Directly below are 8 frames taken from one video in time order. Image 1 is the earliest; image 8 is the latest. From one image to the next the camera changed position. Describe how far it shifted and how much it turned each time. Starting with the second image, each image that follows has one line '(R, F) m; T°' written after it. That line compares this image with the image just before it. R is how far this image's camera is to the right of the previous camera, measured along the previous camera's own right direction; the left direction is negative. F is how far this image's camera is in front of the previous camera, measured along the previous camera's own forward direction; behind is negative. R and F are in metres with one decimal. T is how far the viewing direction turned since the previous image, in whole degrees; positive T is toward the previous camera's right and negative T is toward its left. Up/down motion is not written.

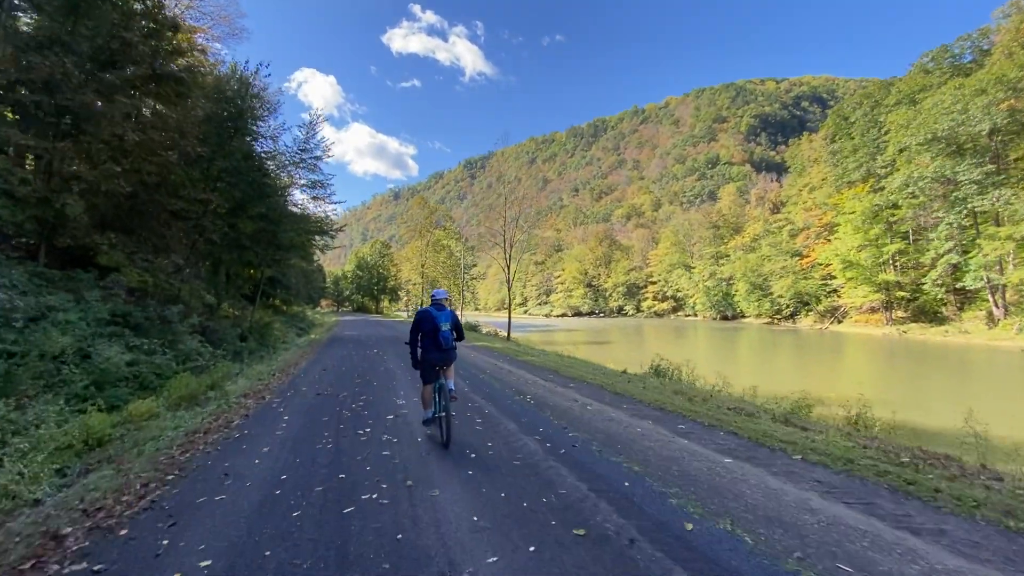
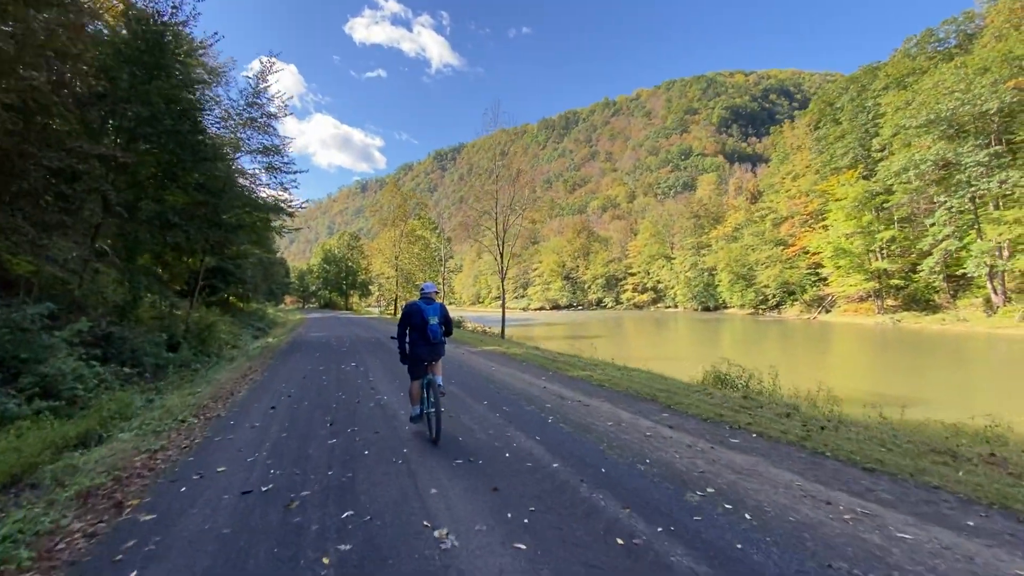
(-1.0, +2.9) m; +3°
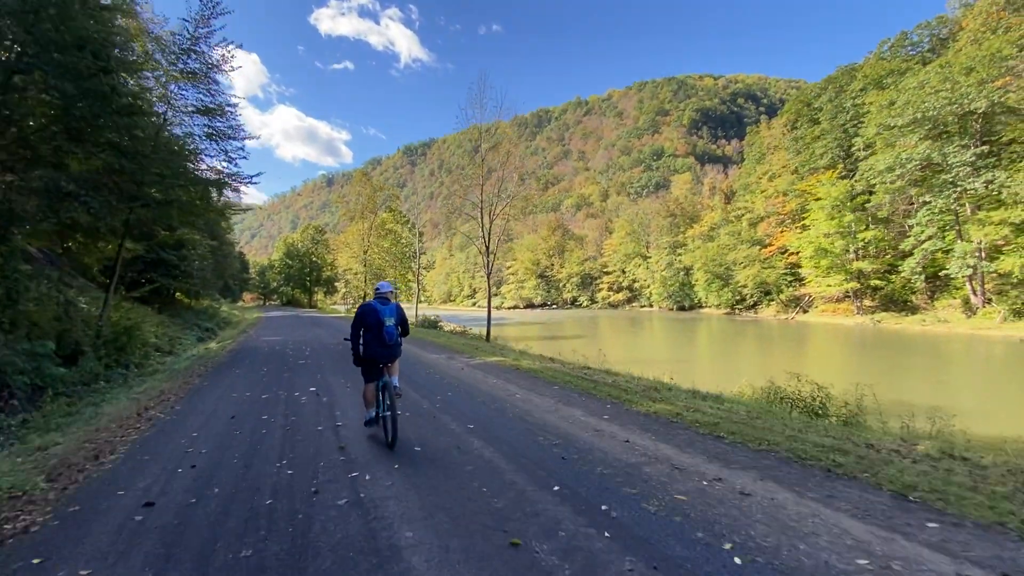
(-0.6, +2.1) m; +4°
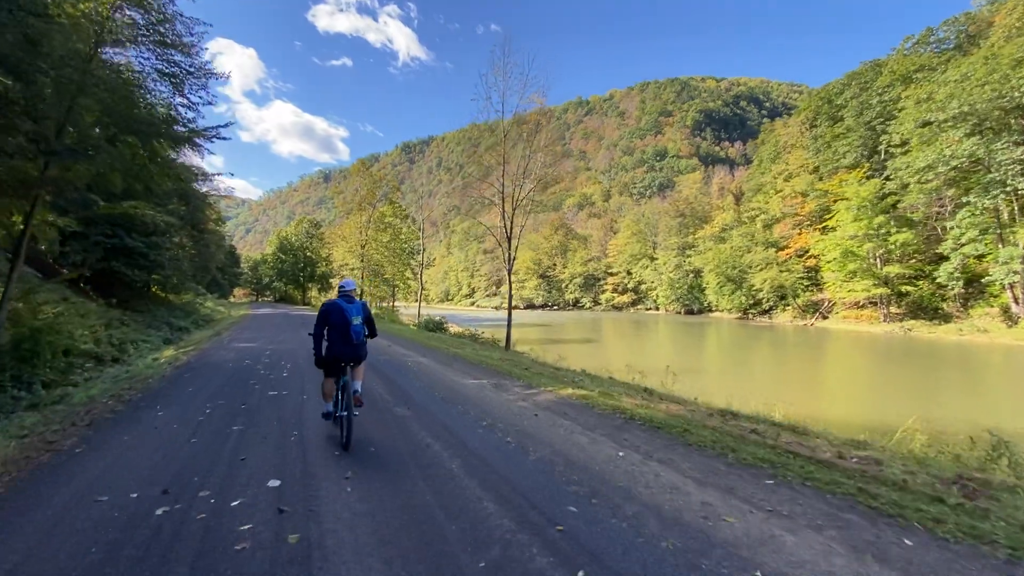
(-0.9, +2.6) m; +1°
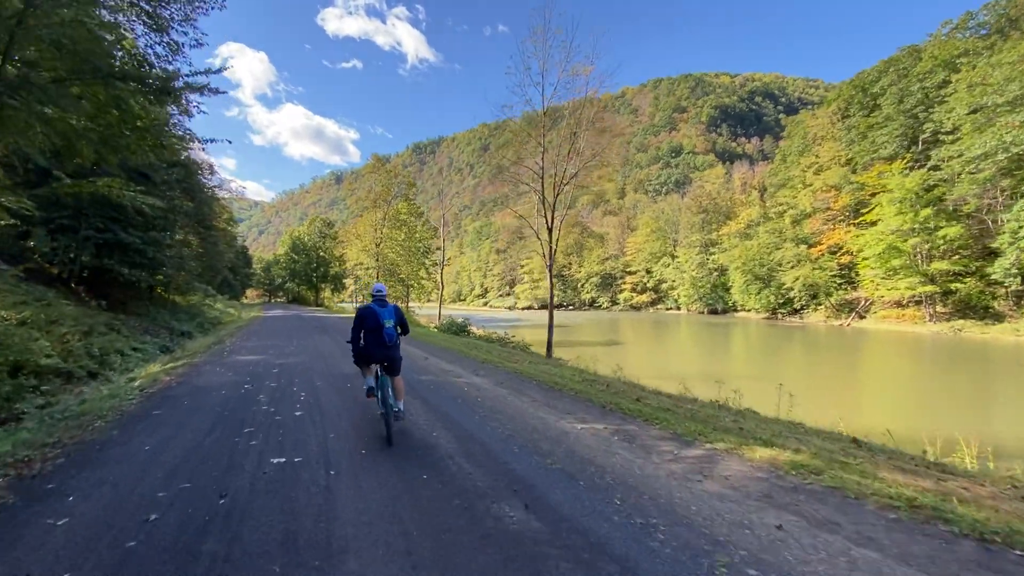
(-0.9, +1.8) m; -1°
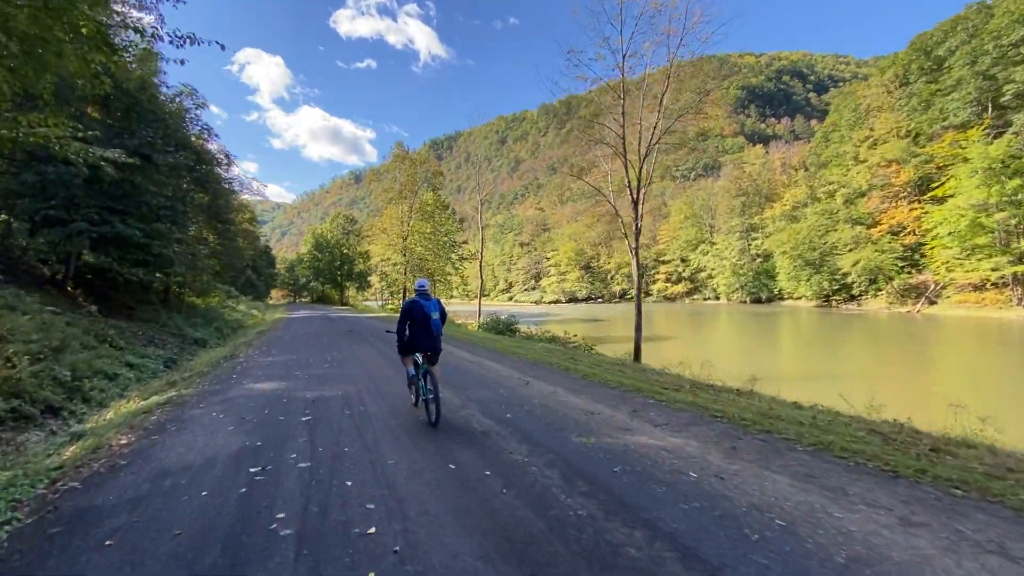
(-1.3, +2.5) m; -2°
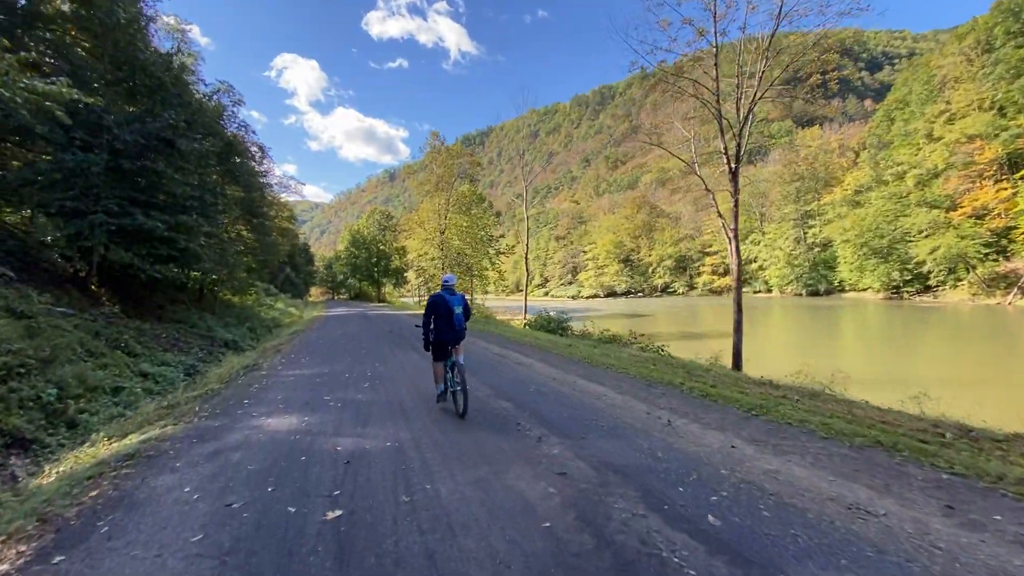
(-0.7, +1.7) m; -4°
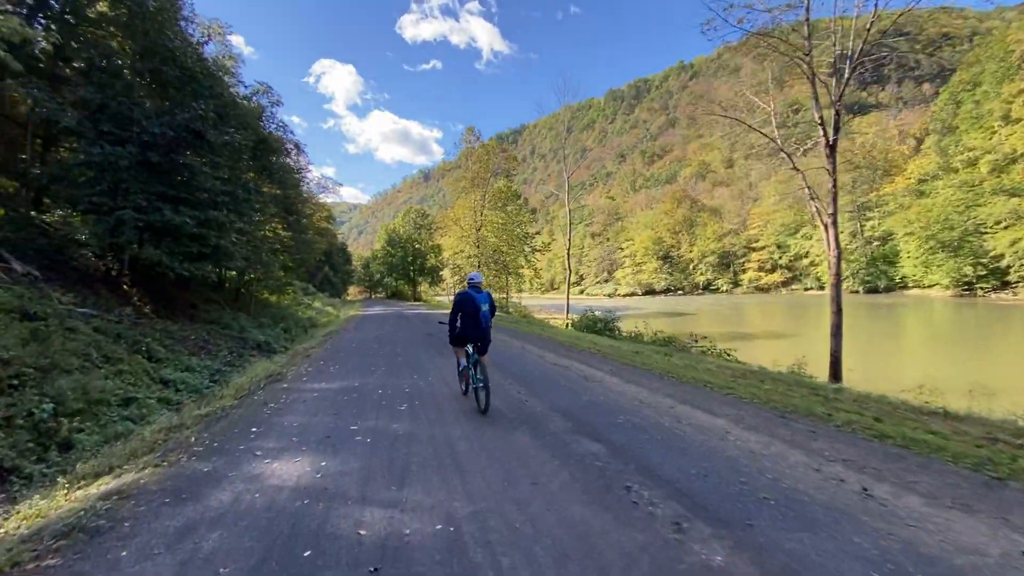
(-0.3, +1.0) m; -4°
